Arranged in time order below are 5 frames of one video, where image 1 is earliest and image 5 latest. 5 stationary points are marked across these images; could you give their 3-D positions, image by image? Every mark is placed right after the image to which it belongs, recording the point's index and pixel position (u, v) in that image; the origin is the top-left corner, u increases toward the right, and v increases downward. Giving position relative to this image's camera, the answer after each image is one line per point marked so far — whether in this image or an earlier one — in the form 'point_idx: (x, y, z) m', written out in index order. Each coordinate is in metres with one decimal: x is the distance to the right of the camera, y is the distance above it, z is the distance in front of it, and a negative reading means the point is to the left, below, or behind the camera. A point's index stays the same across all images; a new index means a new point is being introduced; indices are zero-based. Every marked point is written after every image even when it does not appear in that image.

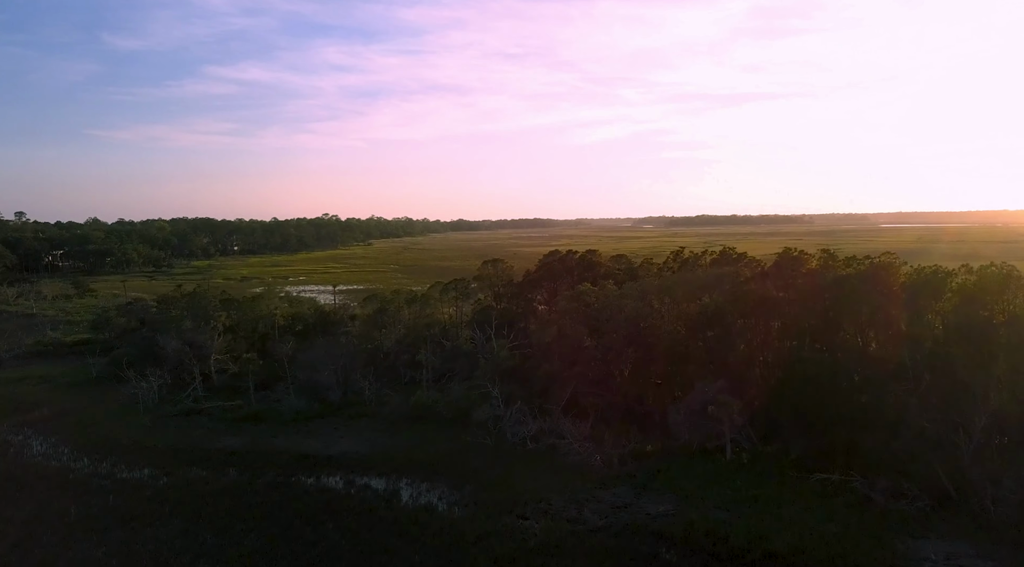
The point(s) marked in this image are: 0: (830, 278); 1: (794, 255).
0: (+7.7, 0.0, +18.3) m
1: (+7.3, +0.7, +19.7) m
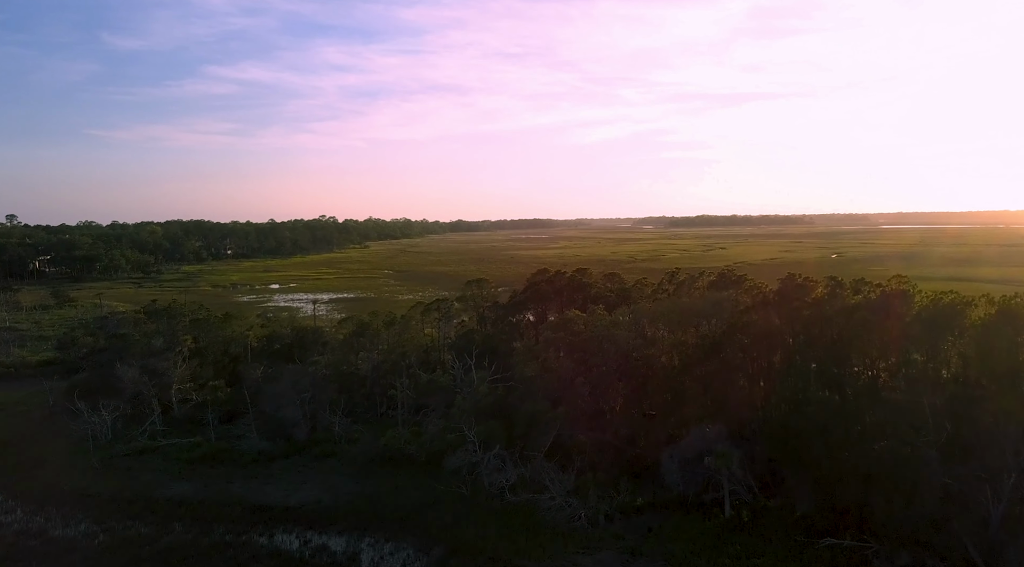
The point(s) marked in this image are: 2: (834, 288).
0: (+7.2, -0.7, +16.8) m
1: (+6.9, 0.0, +18.2) m
2: (+7.6, -0.2, +18.1) m
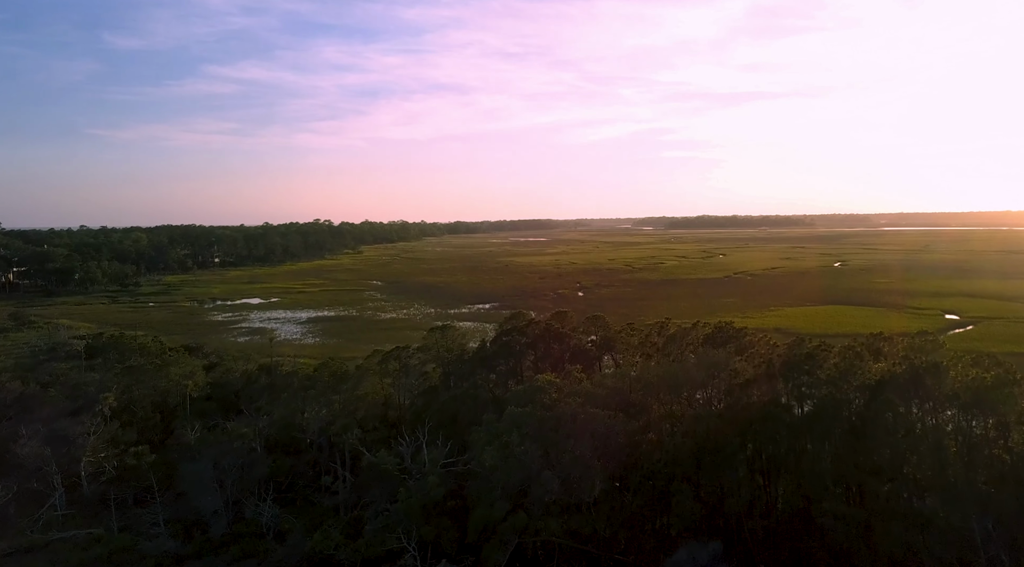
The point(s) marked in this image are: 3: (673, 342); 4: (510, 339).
0: (+6.4, -2.0, +14.0) m
1: (+6.0, -1.3, +15.3) m
2: (+6.7, -1.5, +15.2) m
3: (+4.0, -1.4, +18.9) m
4: (-0.1, -1.4, +19.7) m
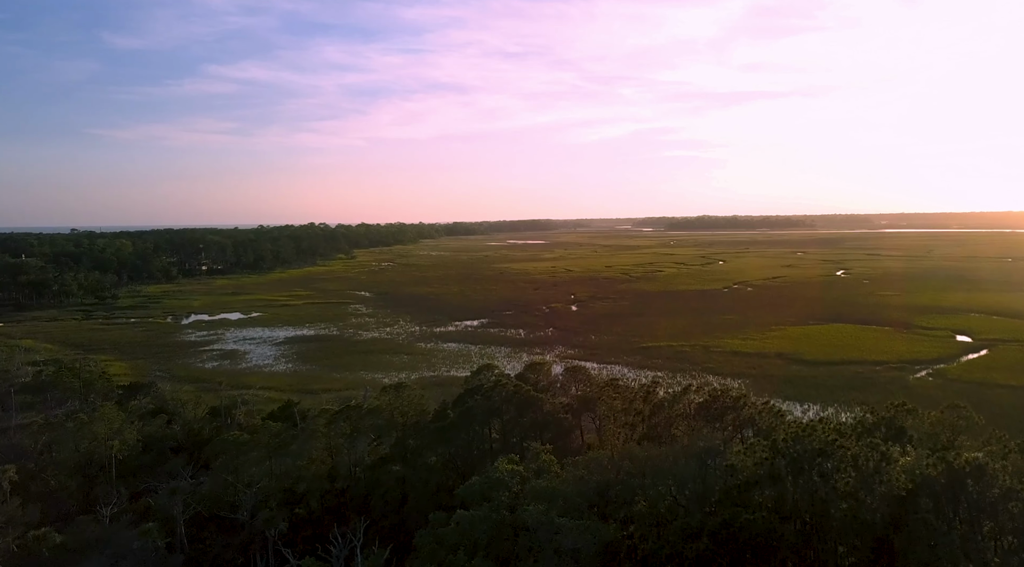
0: (+5.5, -3.2, +11.2) m
1: (+5.2, -2.5, +12.6) m
2: (+5.9, -2.7, +12.5) m
3: (+3.1, -2.7, +16.1) m
4: (-0.9, -2.7, +17.0) m
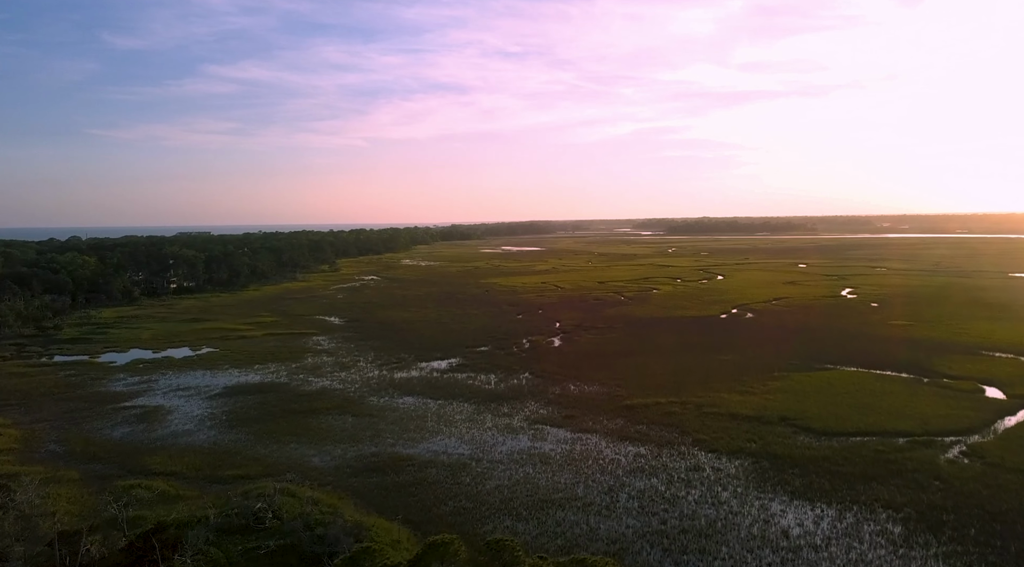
0: (+3.6, -5.8, +5.1) m
1: (+3.2, -5.1, +6.5) m
2: (+4.0, -5.3, +6.4) m
3: (+1.2, -5.3, +10.0) m
4: (-2.8, -5.2, +10.9) m
